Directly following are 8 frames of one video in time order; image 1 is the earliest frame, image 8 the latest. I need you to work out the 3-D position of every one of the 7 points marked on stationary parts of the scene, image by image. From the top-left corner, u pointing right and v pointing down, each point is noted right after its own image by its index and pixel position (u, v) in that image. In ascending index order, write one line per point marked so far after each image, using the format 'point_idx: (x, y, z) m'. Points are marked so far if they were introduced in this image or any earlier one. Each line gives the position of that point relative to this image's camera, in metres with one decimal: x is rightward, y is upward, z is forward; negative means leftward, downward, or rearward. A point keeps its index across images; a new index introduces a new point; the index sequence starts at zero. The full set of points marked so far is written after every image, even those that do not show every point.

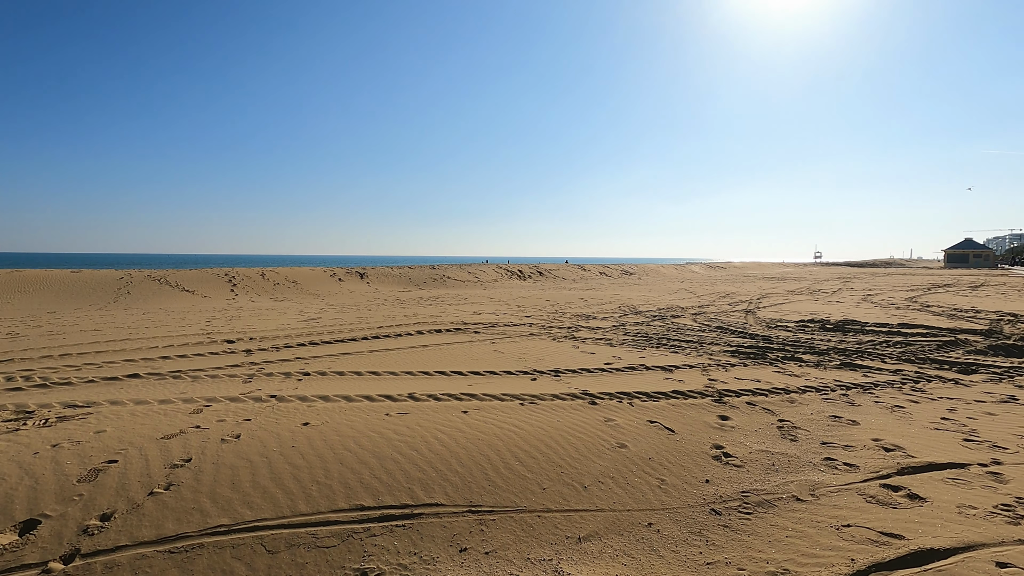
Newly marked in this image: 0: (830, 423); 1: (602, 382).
0: (+3.3, -1.4, +5.5) m
1: (+1.2, -1.2, +7.0) m
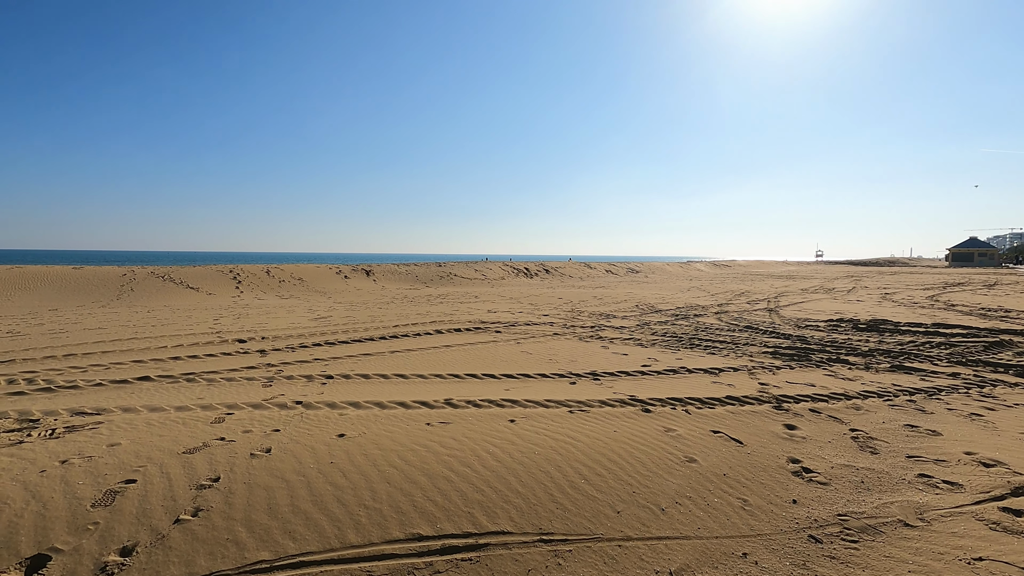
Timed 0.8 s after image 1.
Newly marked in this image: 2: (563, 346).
0: (+3.7, -1.4, +5.1) m
1: (+1.6, -1.2, +6.5) m
2: (+0.9, -1.0, +9.3) m
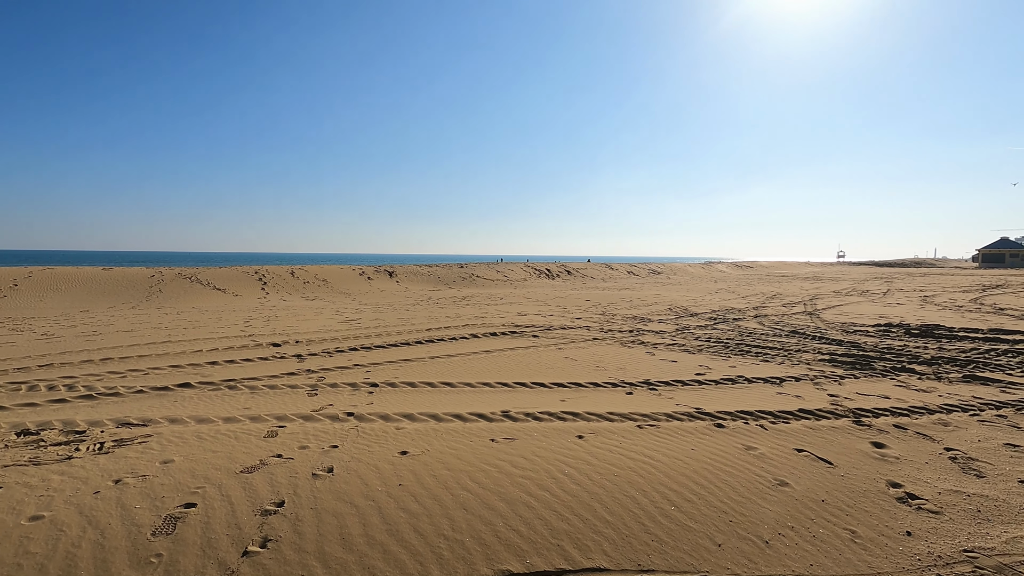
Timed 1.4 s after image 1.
0: (+4.3, -1.4, +4.6) m
1: (+2.3, -1.3, +6.1) m
2: (+1.6, -1.1, +9.0) m
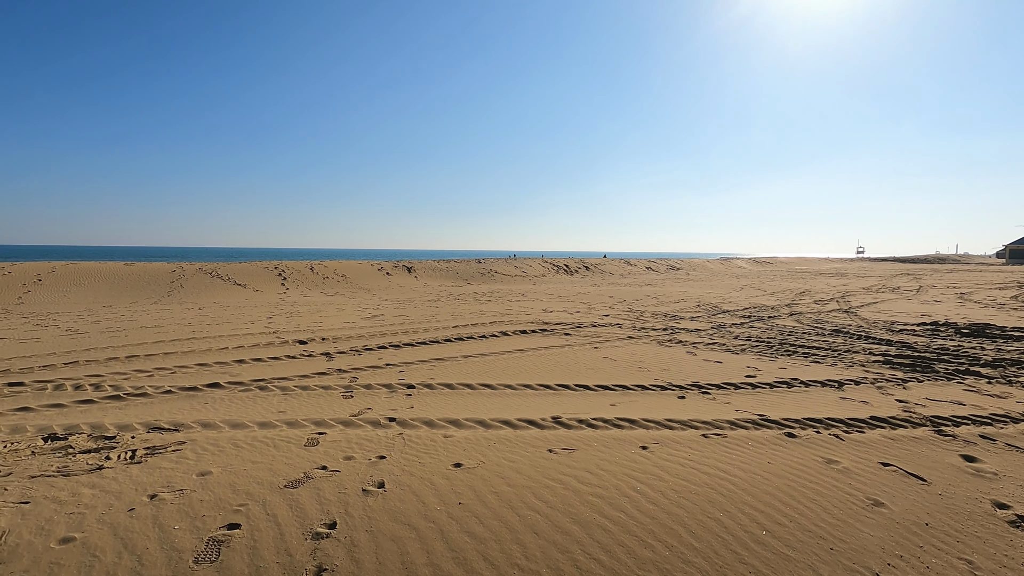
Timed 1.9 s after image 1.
0: (+4.8, -1.4, +4.2) m
1: (+2.7, -1.2, +5.7) m
2: (+2.1, -1.0, +8.6) m
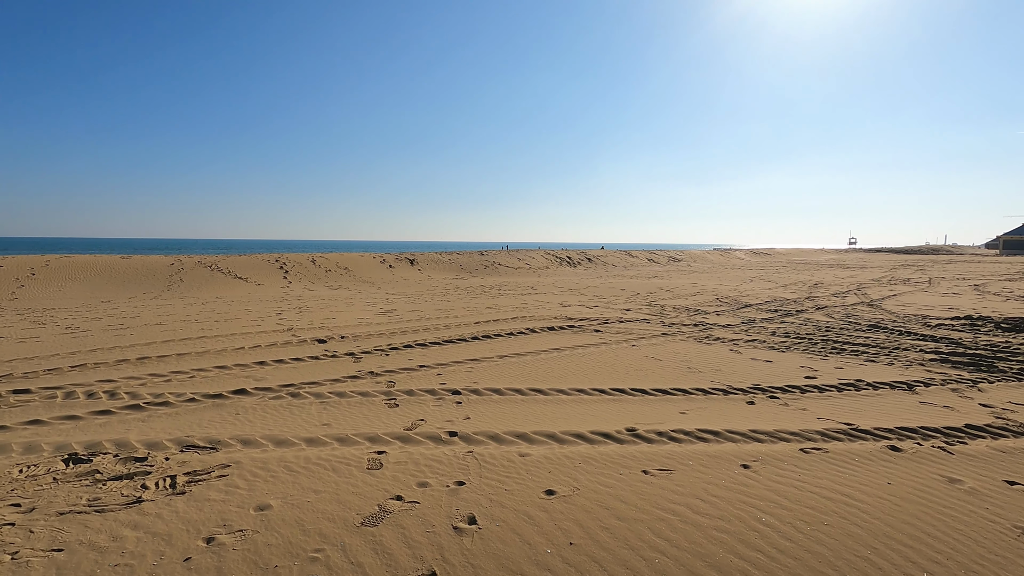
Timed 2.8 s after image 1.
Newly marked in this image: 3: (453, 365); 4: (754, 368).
0: (+5.4, -1.4, +3.8) m
1: (+3.3, -1.2, +5.3) m
2: (+2.7, -0.9, +8.2) m
3: (-0.8, -1.0, +7.0) m
4: (+3.2, -1.1, +7.1) m
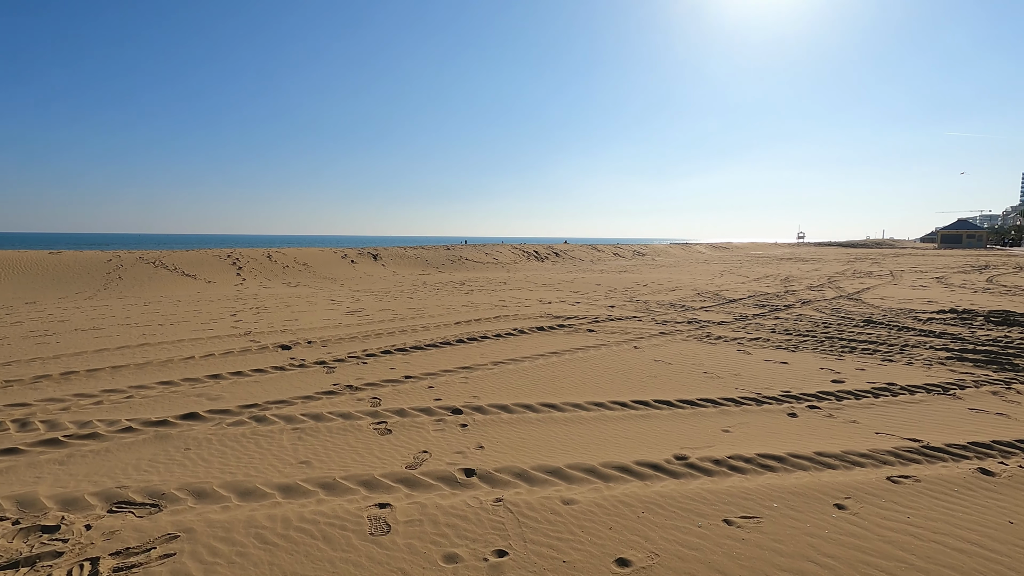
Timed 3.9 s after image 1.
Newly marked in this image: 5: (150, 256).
0: (+5.6, -1.4, +3.4) m
1: (+3.4, -1.2, +4.7) m
2: (+2.6, -0.9, +7.5) m
3: (-0.8, -1.0, +6.1) m
4: (+3.2, -1.0, +6.5) m
5: (-12.8, +1.1, +19.1) m
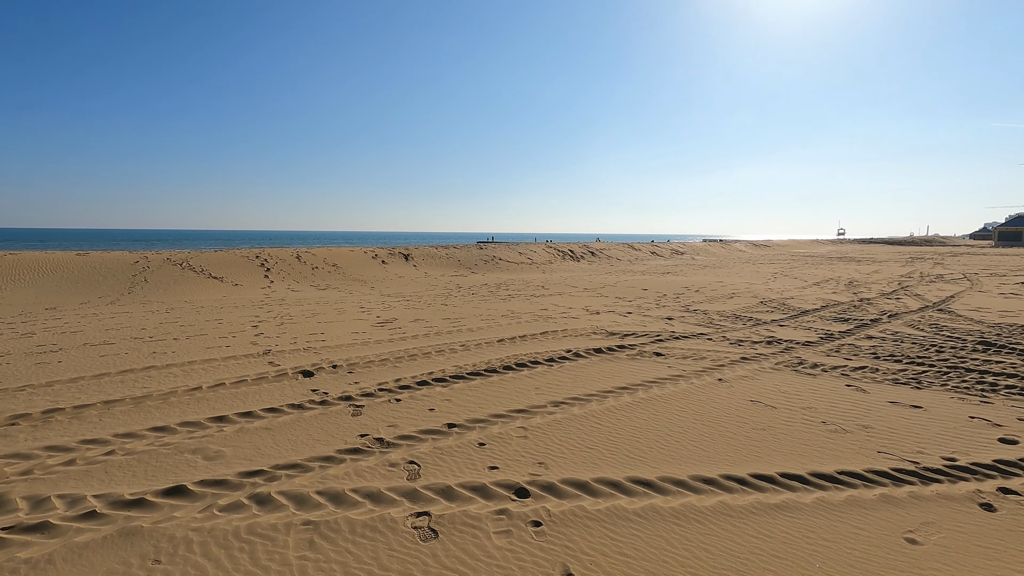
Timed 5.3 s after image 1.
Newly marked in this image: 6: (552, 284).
0: (+6.0, -1.7, +1.9) m
1: (+4.0, -1.4, +3.3) m
2: (+3.3, -1.1, +6.2) m
3: (-0.1, -1.2, +4.9) m
4: (+3.8, -1.3, +5.1) m
5: (-11.5, +1.1, +18.5) m
6: (+1.5, +0.2, +19.7) m
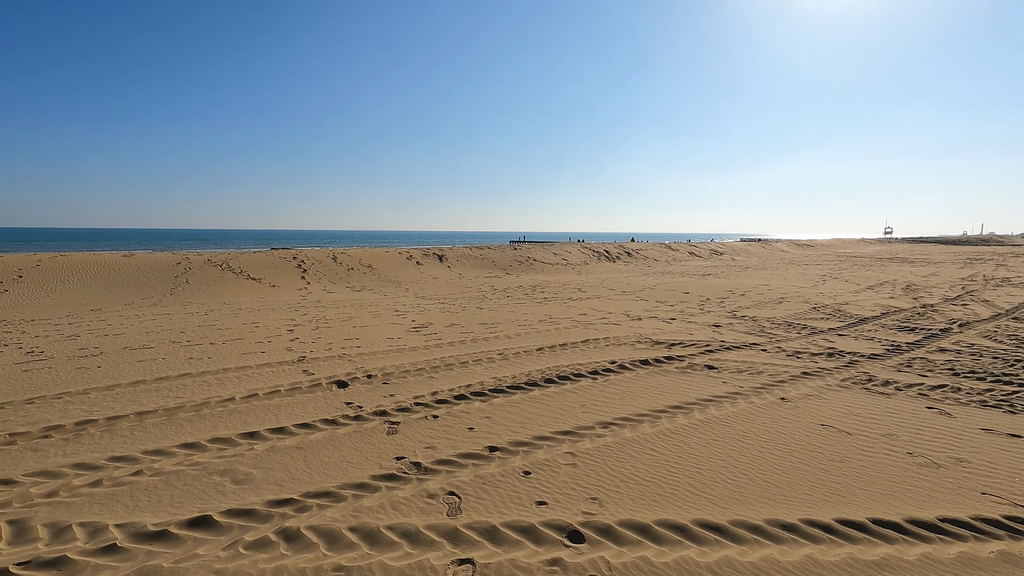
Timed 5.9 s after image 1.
0: (+6.2, -1.8, +1.1) m
1: (+4.2, -1.6, +2.7) m
2: (+3.7, -1.3, +5.6) m
3: (+0.2, -1.3, +4.5) m
4: (+4.2, -1.4, +4.5) m
5: (-10.2, +1.0, +18.7) m
6: (+2.8, +0.1, +19.2) m
